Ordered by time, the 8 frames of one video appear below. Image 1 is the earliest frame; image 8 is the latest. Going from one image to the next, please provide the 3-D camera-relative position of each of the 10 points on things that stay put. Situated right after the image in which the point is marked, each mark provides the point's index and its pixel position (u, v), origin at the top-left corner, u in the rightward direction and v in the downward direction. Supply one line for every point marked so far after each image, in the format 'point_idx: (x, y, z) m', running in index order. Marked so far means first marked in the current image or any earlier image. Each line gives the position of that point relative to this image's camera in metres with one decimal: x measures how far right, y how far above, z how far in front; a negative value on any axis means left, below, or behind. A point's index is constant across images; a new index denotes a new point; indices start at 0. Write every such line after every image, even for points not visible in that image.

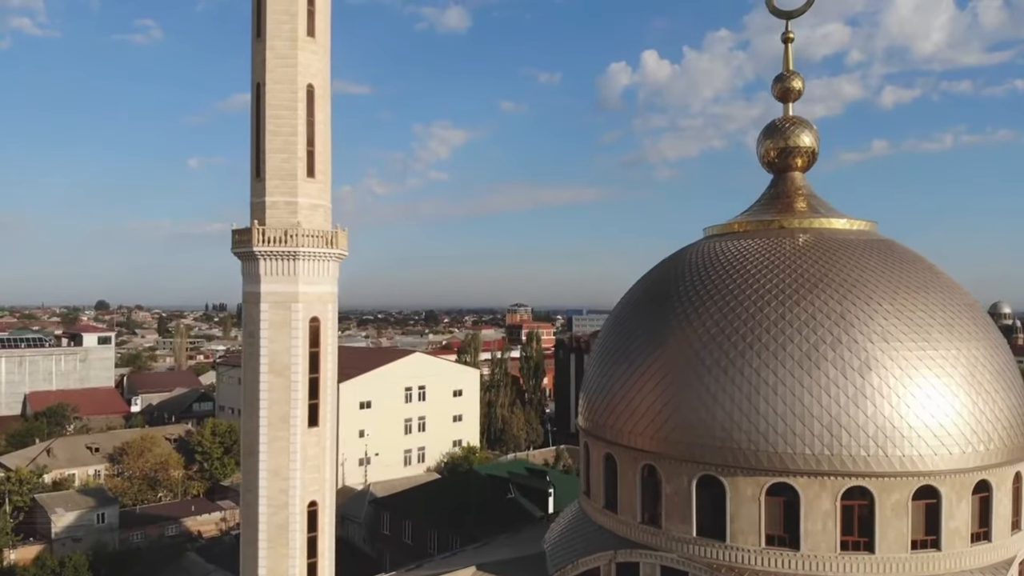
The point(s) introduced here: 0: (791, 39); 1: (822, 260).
0: (+3.2, +2.9, +8.1) m
1: (+3.0, +0.2, +6.9) m
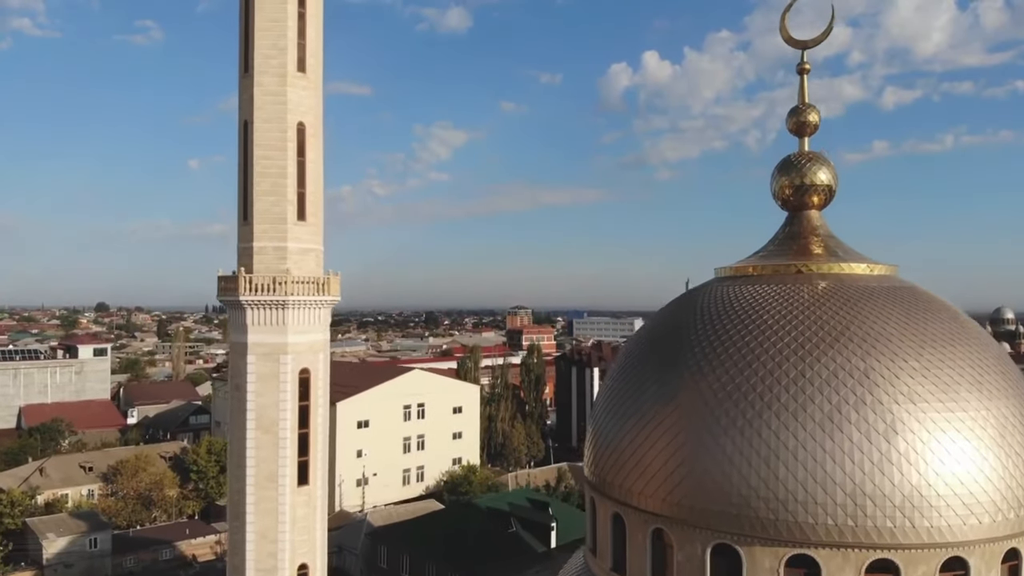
0: (+3.2, +2.4, +7.7) m
1: (+3.0, -0.2, +6.5) m
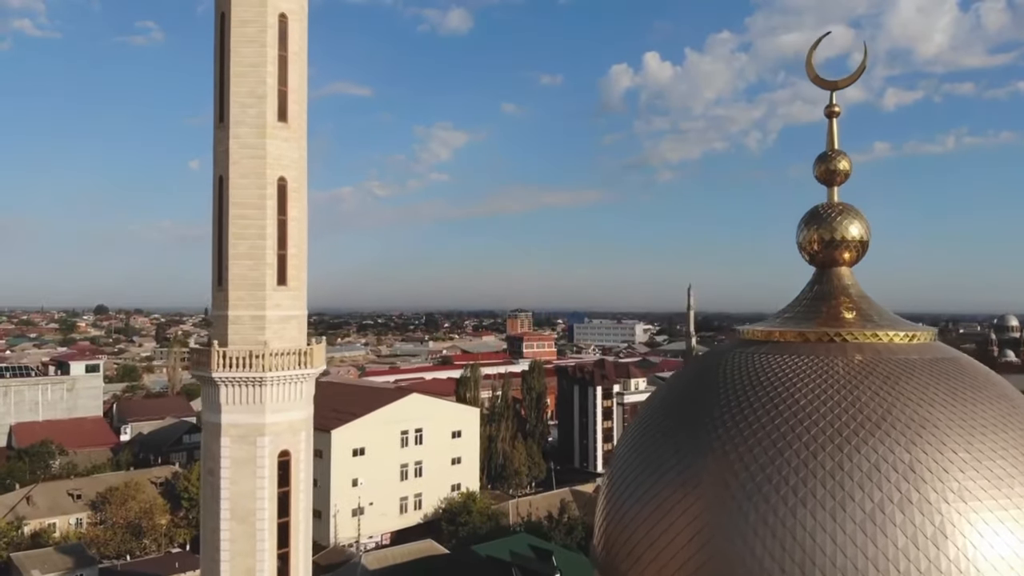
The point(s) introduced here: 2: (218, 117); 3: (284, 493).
0: (+3.2, +1.8, +7.1) m
1: (+3.1, -0.9, +5.8) m
2: (-2.6, +1.5, +6.2) m
3: (-1.9, -1.8, +6.0) m
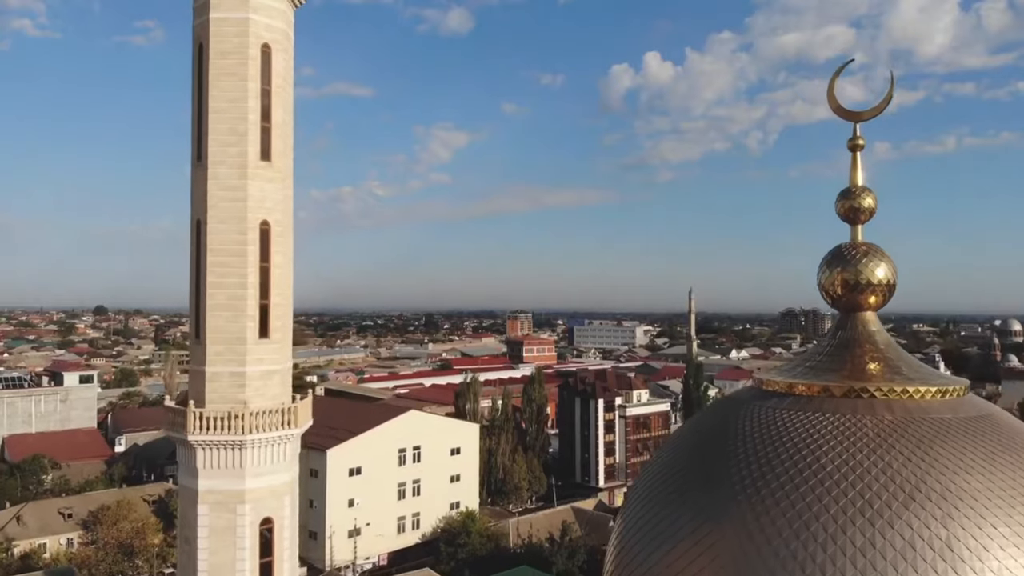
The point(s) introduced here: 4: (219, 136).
0: (+3.3, +1.3, +6.6) m
1: (+3.1, -1.3, +5.4) m
2: (-2.6, +1.1, +5.7) m
3: (-1.9, -2.2, +5.6) m
4: (-2.3, +1.2, +5.6) m
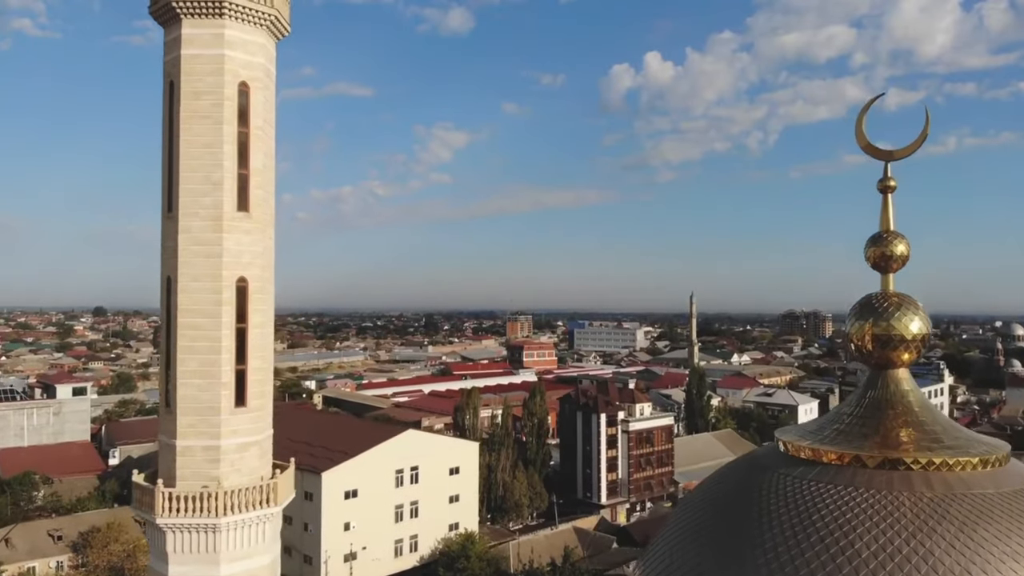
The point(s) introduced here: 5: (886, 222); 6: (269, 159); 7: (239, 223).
0: (+3.3, +0.9, +6.1) m
1: (+3.1, -1.8, +4.9) m
2: (-2.6, +0.6, +5.2) m
3: (-1.9, -2.6, +5.0) m
4: (-2.3, +0.7, +5.1) m
5: (+3.3, +0.6, +6.2) m
6: (-1.9, +1.0, +5.4) m
7: (-2.0, +0.5, +5.2) m
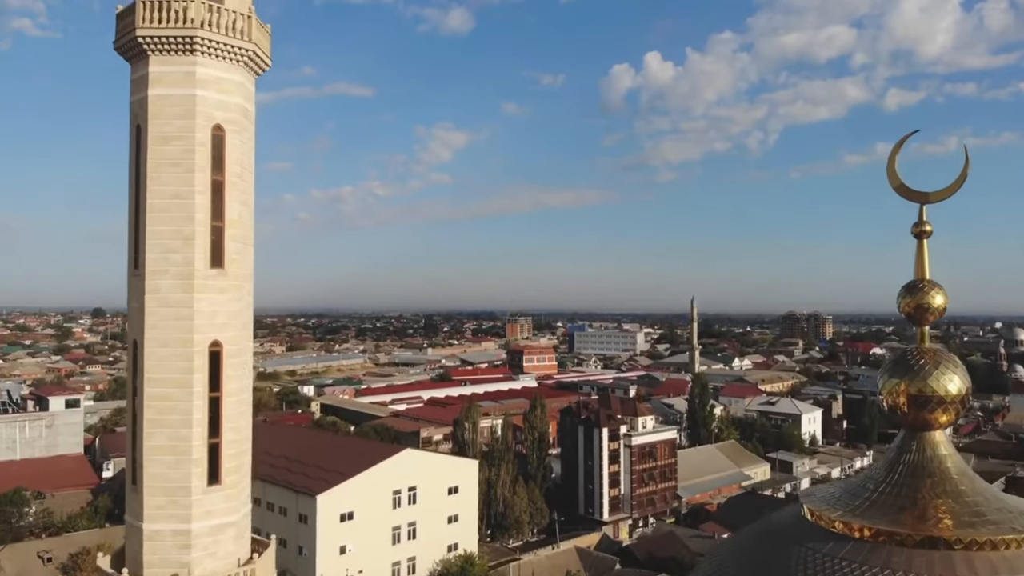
0: (+3.3, +0.4, +5.6) m
1: (+3.1, -2.2, +4.4) m
2: (-2.5, +0.2, +4.7) m
3: (-1.9, -3.1, +4.6) m
4: (-2.3, +0.3, +4.6) m
5: (+3.3, +0.1, +5.7) m
6: (-1.8, +0.6, +4.9) m
7: (-2.0, +0.1, +4.7) m
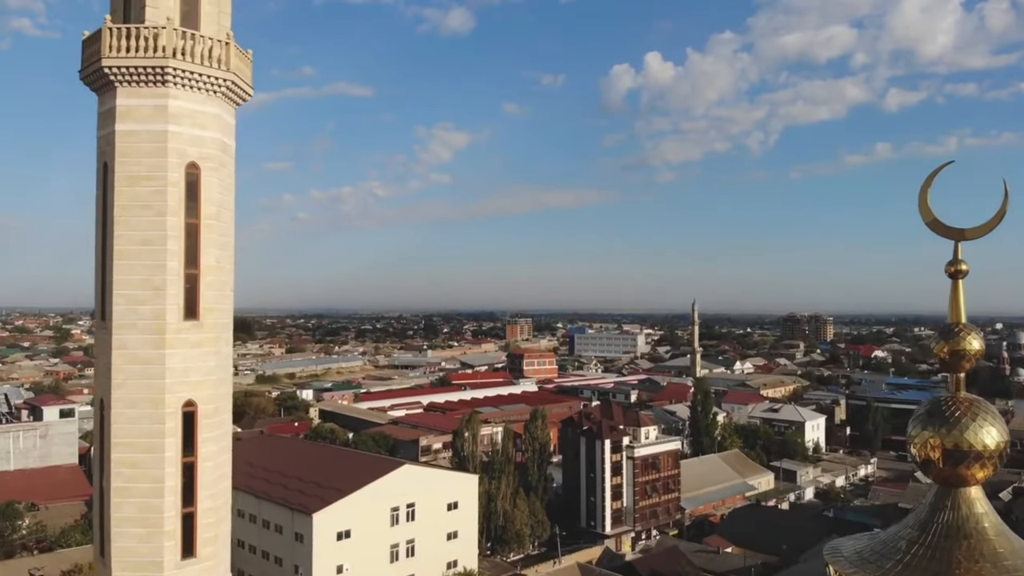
0: (+3.3, +0.1, +5.2) m
1: (+3.1, -2.5, +4.0) m
2: (-2.5, -0.1, +4.3) m
3: (-1.9, -3.4, +4.1) m
4: (-2.3, 0.0, +4.2) m
5: (+3.3, -0.2, +5.3) m
6: (-1.8, +0.2, +4.5) m
7: (-2.0, -0.3, +4.3) m
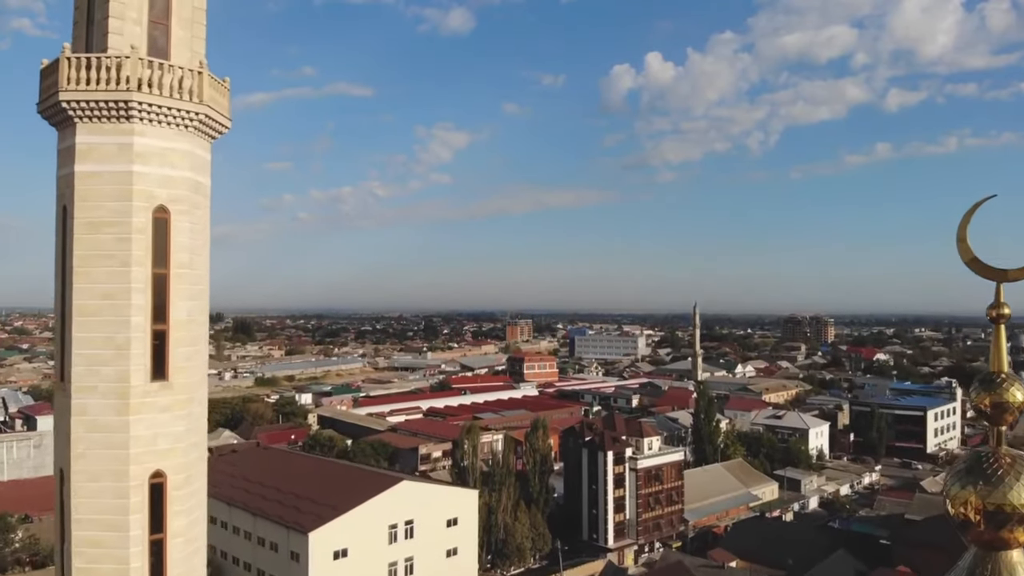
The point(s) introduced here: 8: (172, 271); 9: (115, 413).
0: (+3.3, -0.2, +4.8) m
1: (+3.1, -2.8, +3.5) m
2: (-2.5, -0.4, +3.9) m
3: (-1.9, -3.7, +3.7) m
4: (-2.3, -0.3, +3.7) m
5: (+3.3, -0.5, +4.8) m
6: (-1.8, -0.1, +4.1) m
7: (-1.9, -0.6, +3.8) m
8: (-1.9, +0.1, +4.0) m
9: (-2.1, -0.7, +3.8) m
